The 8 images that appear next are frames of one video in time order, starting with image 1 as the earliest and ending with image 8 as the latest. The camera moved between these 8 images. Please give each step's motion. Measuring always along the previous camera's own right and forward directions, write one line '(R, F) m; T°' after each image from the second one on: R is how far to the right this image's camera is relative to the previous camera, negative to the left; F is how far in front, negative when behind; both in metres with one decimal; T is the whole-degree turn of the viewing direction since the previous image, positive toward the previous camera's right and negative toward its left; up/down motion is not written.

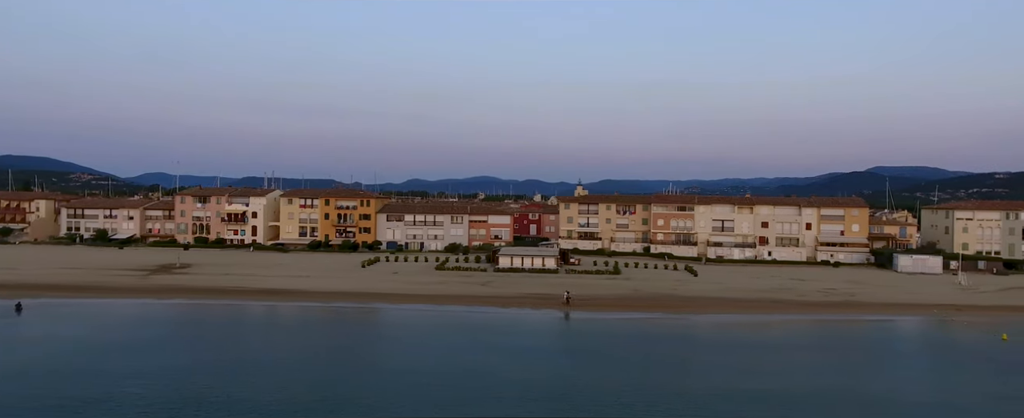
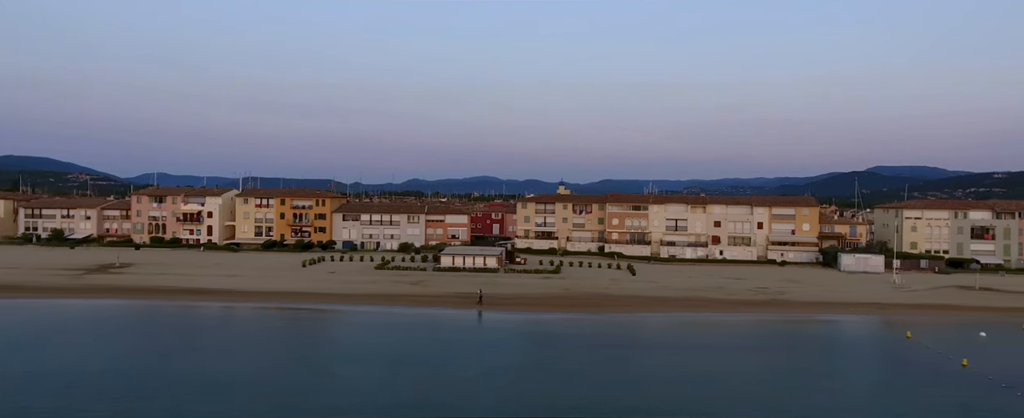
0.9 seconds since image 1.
(+3.4, 0.0) m; 0°
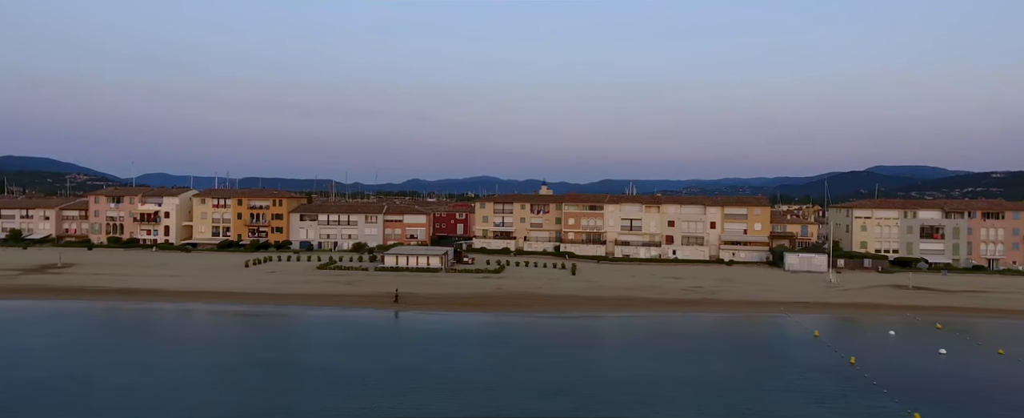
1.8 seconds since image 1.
(+3.2, -0.1) m; 0°
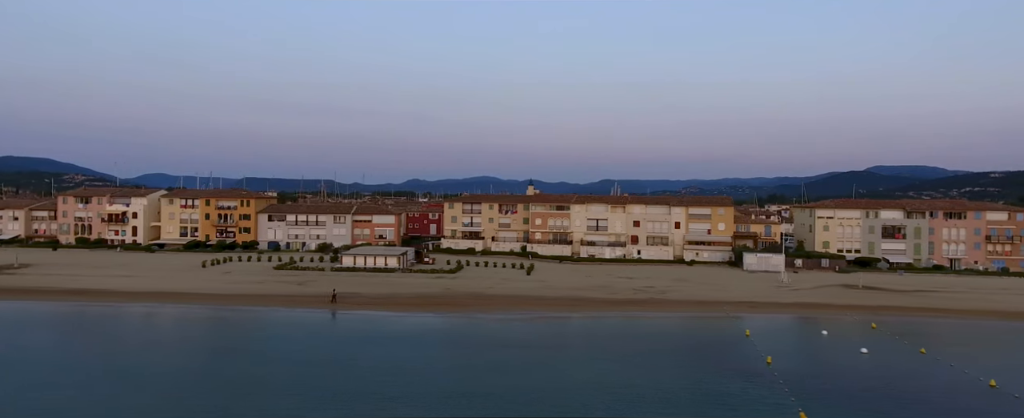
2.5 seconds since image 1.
(+2.4, -0.1) m; 0°
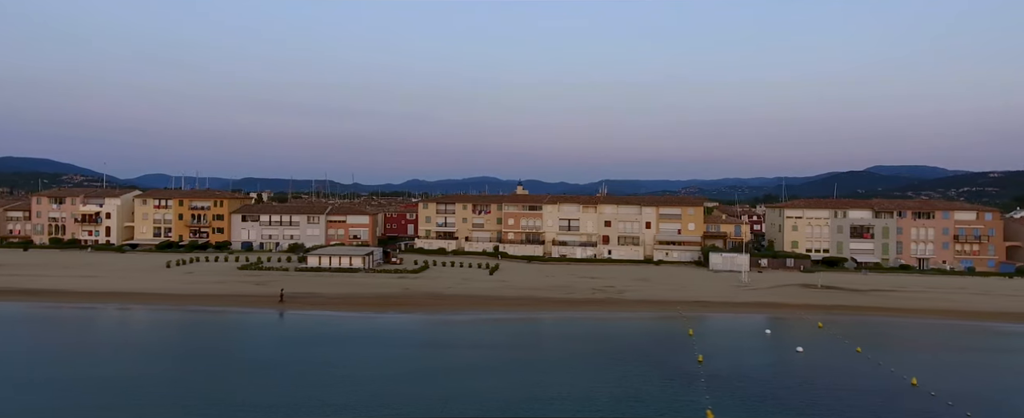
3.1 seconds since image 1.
(+2.0, -0.1) m; 0°
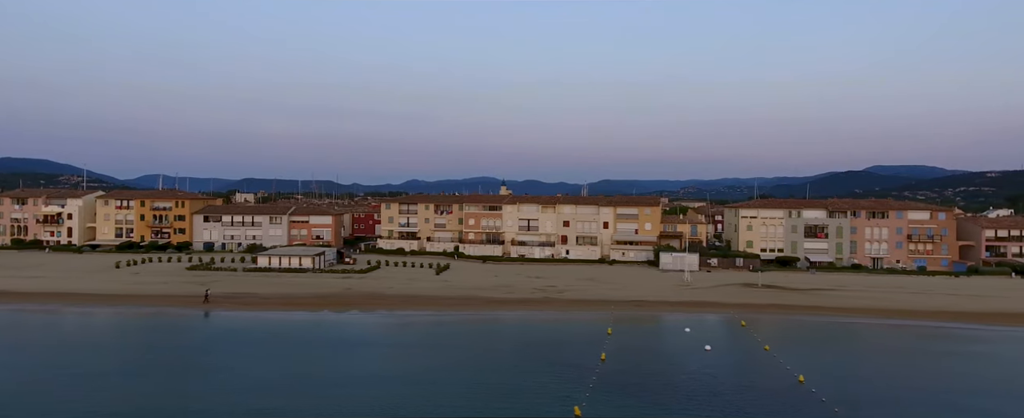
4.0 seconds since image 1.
(+2.9, -0.2) m; 0°
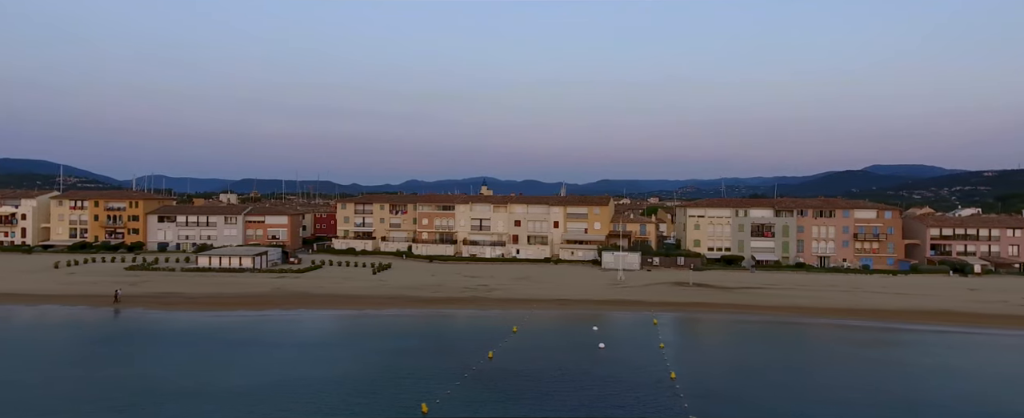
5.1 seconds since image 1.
(+3.4, -0.2) m; 0°
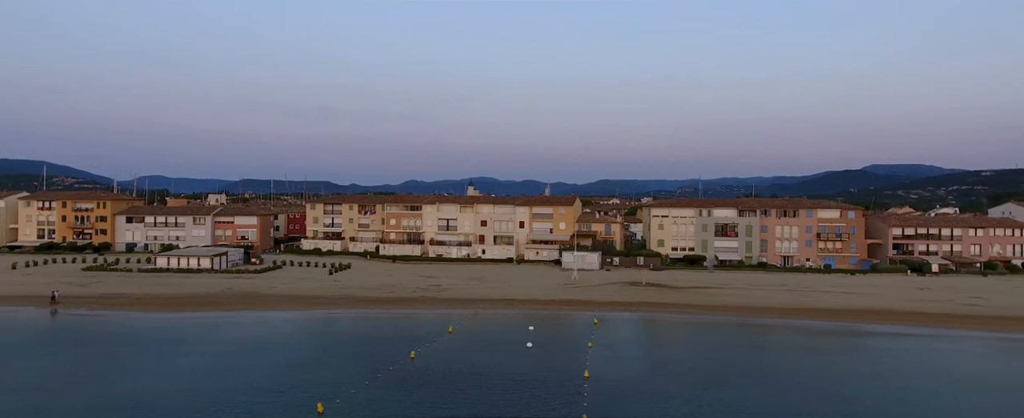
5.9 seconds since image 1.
(+2.4, -0.1) m; 0°
